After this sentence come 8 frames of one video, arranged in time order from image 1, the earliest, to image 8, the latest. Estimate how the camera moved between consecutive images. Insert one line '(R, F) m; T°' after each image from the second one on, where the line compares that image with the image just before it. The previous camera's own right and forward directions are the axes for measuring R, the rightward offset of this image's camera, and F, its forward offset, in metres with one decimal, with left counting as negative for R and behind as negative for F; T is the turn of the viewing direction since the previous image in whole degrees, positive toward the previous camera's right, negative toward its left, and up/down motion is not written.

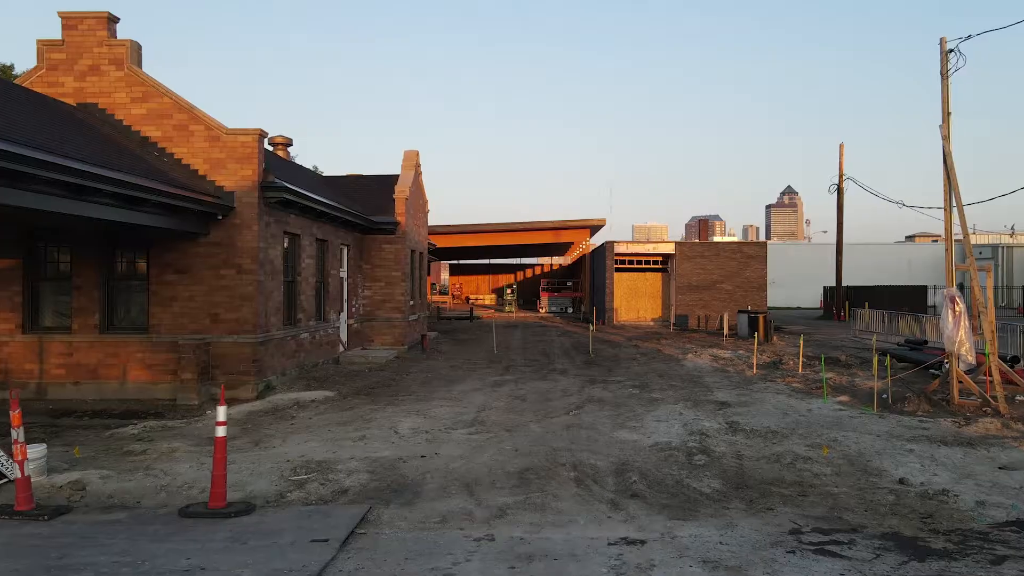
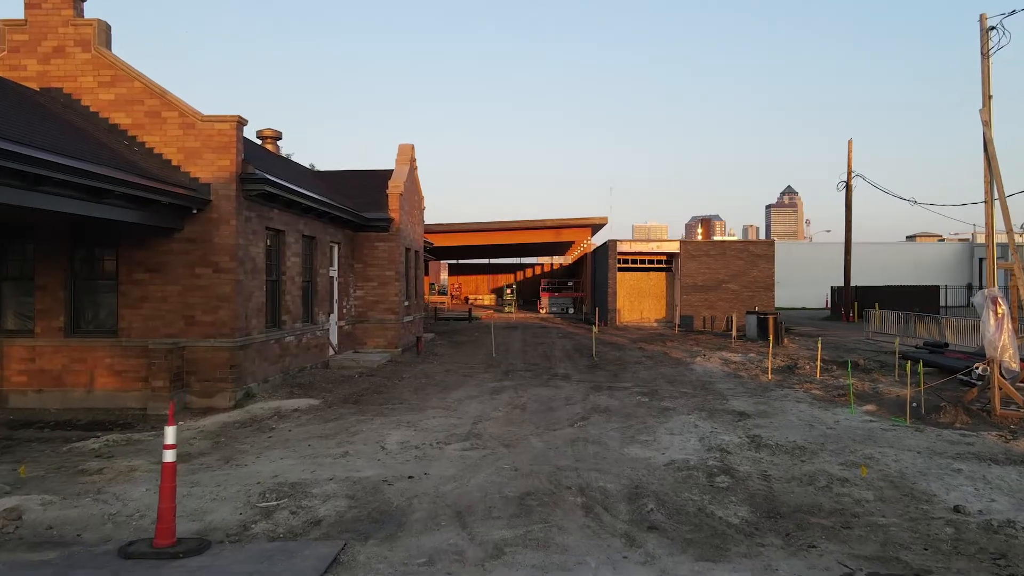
(0.0, +0.9) m; 0°
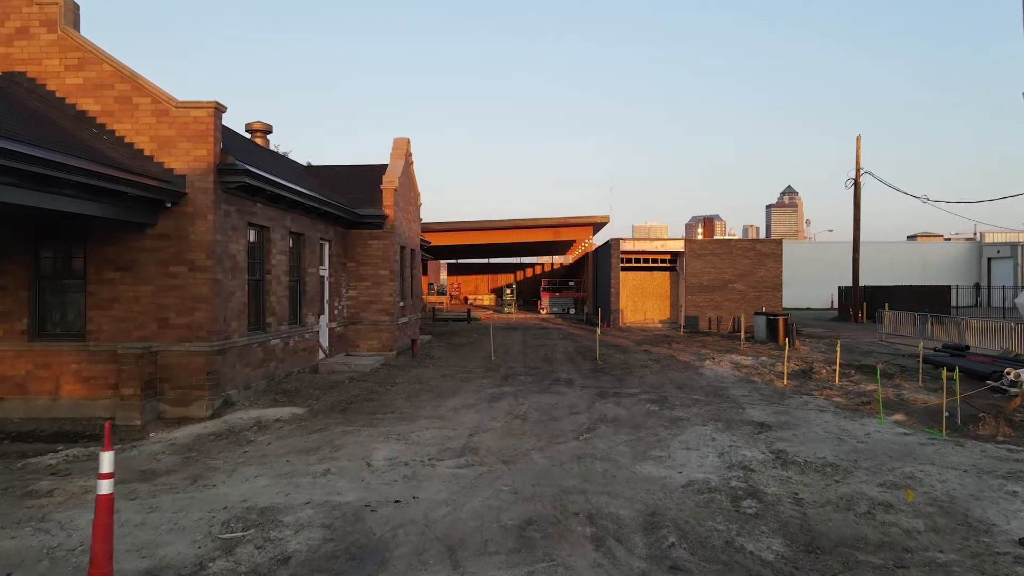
(0.0, +0.8) m; 0°
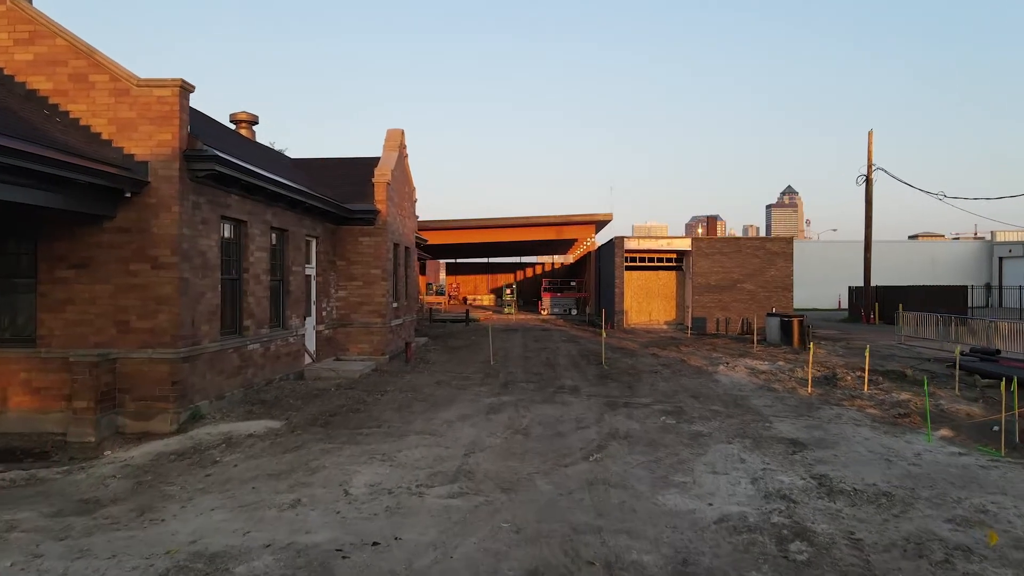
(0.0, +1.0) m; 0°
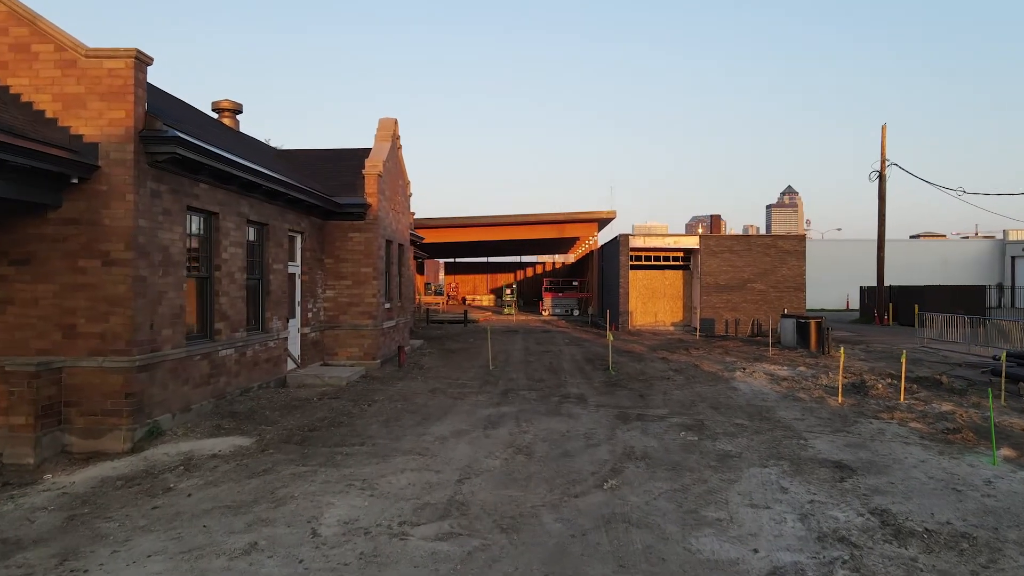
(0.0, +1.1) m; 0°
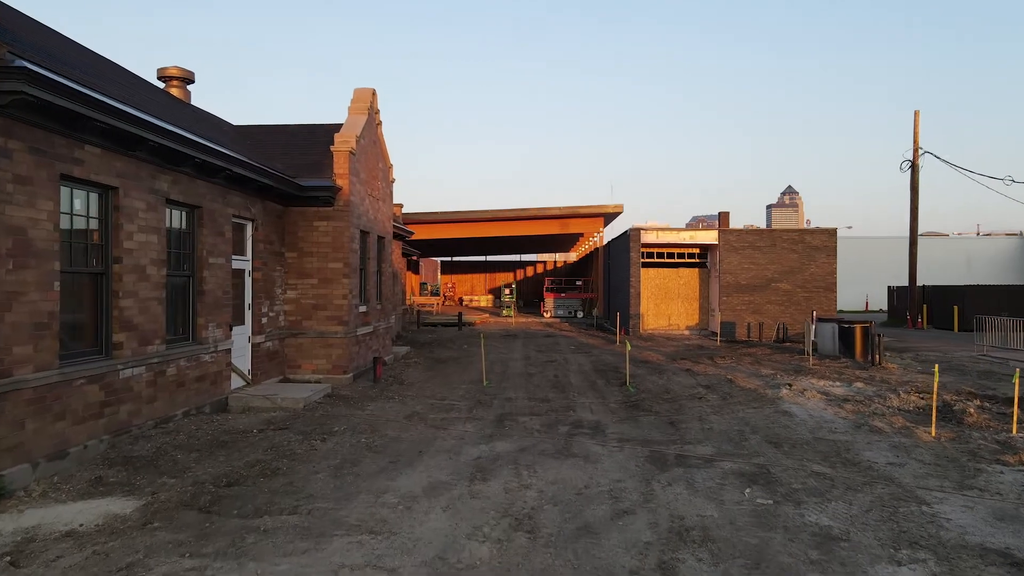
(0.0, +2.5) m; 0°
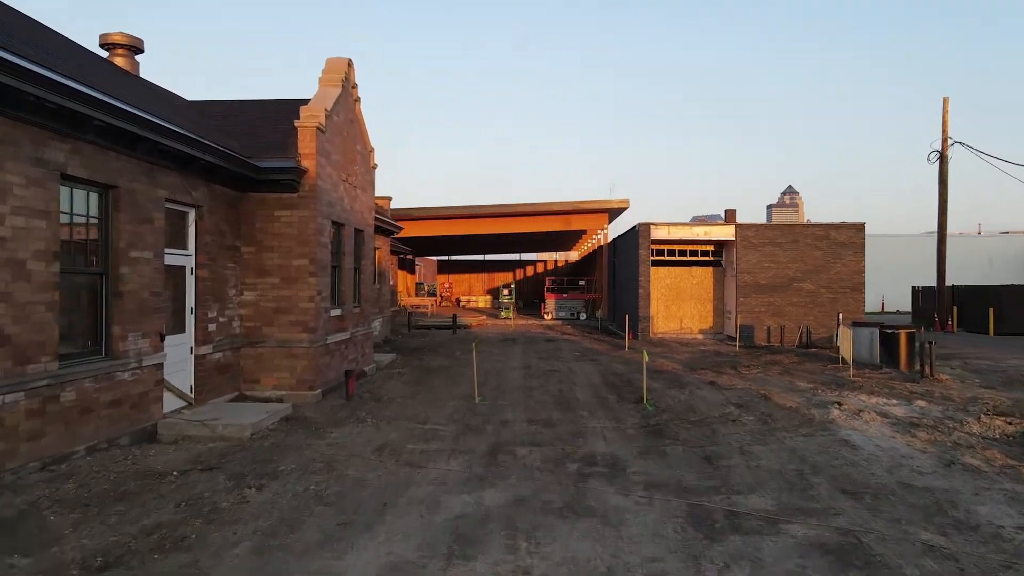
(0.0, +1.9) m; 0°
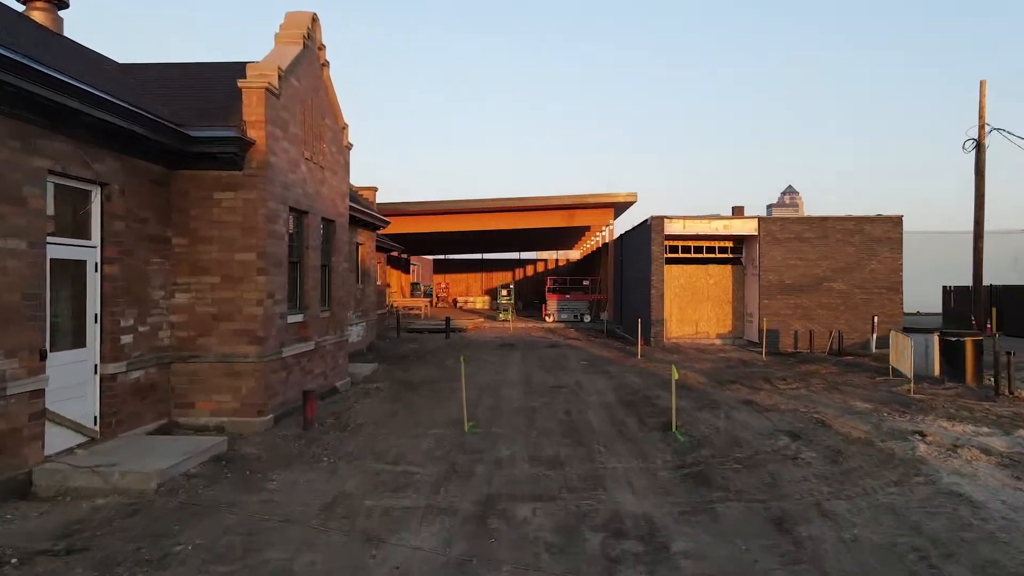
(0.0, +2.1) m; 0°
